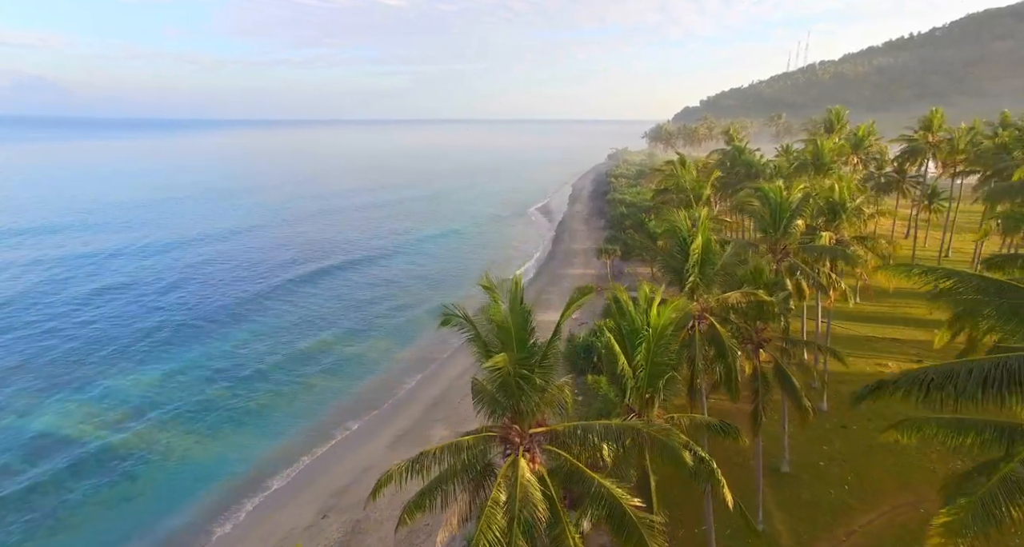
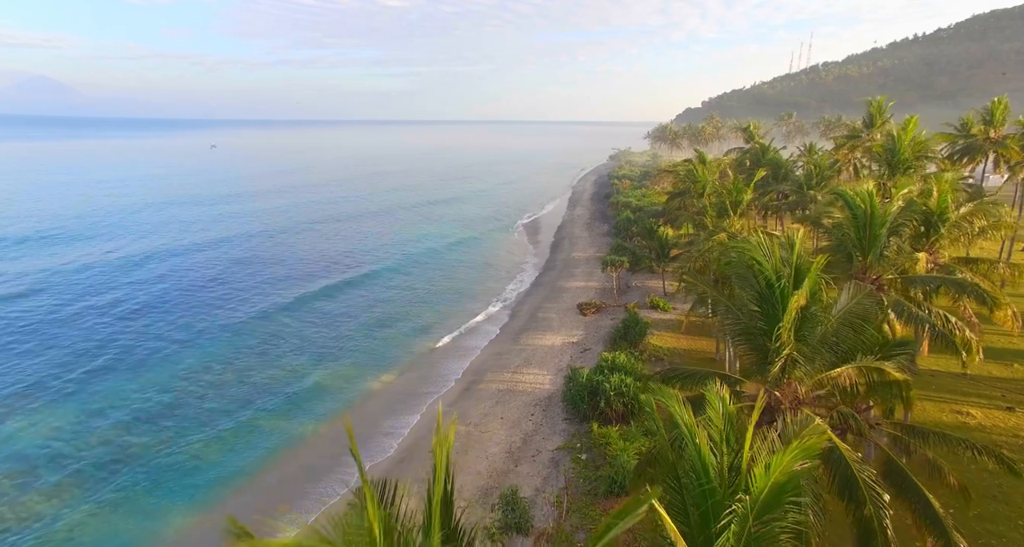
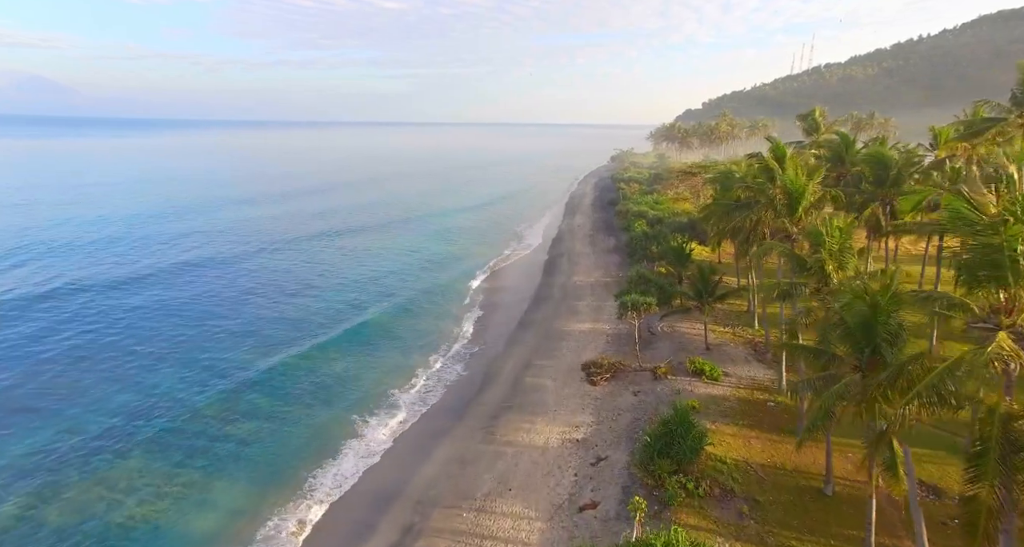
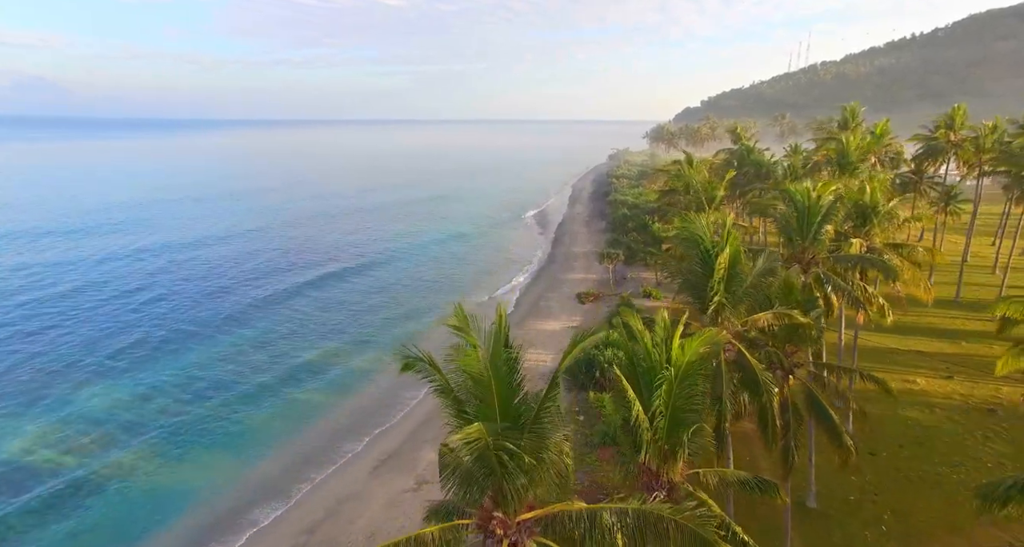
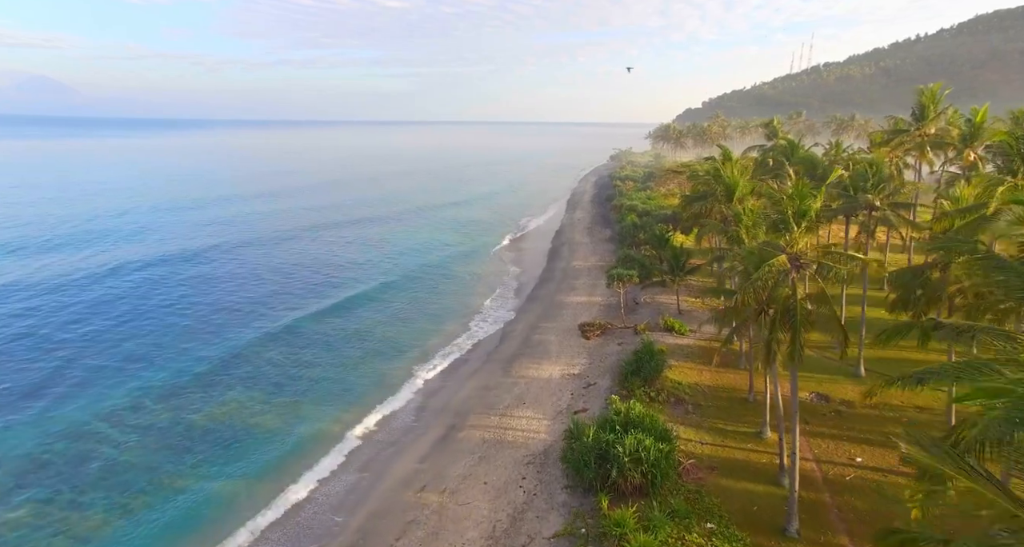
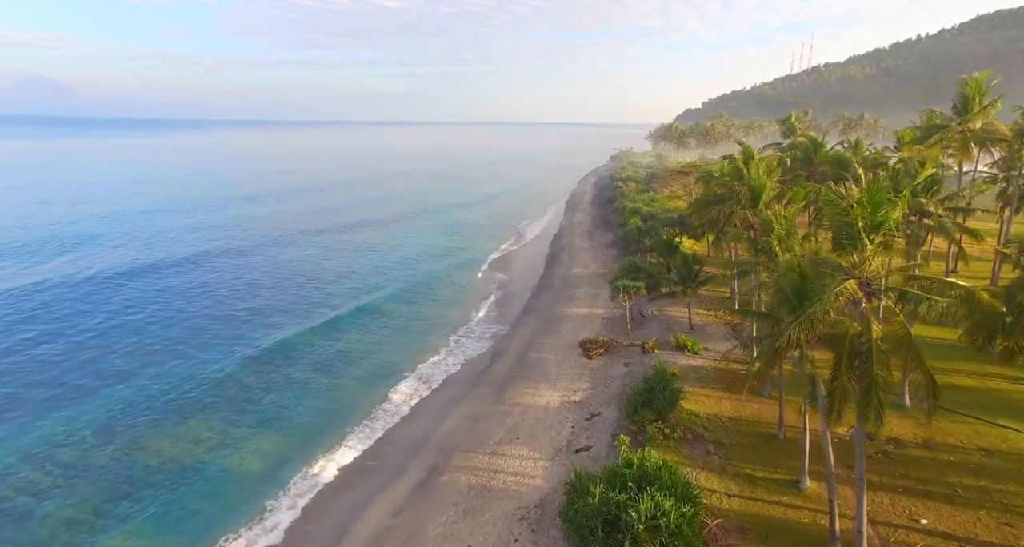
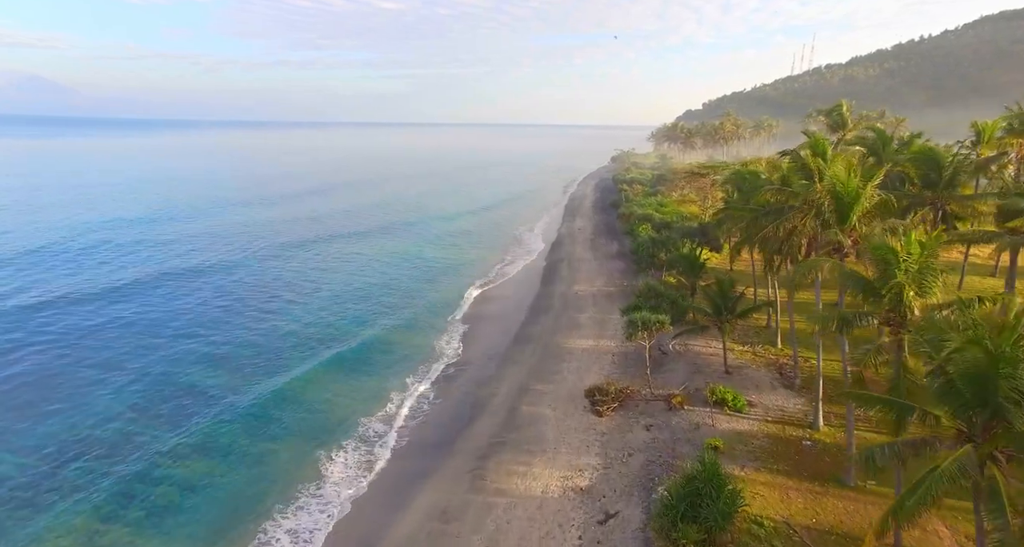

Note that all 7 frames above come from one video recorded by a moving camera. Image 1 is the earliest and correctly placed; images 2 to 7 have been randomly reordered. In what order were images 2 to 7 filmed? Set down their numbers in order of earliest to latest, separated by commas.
4, 2, 5, 6, 3, 7
